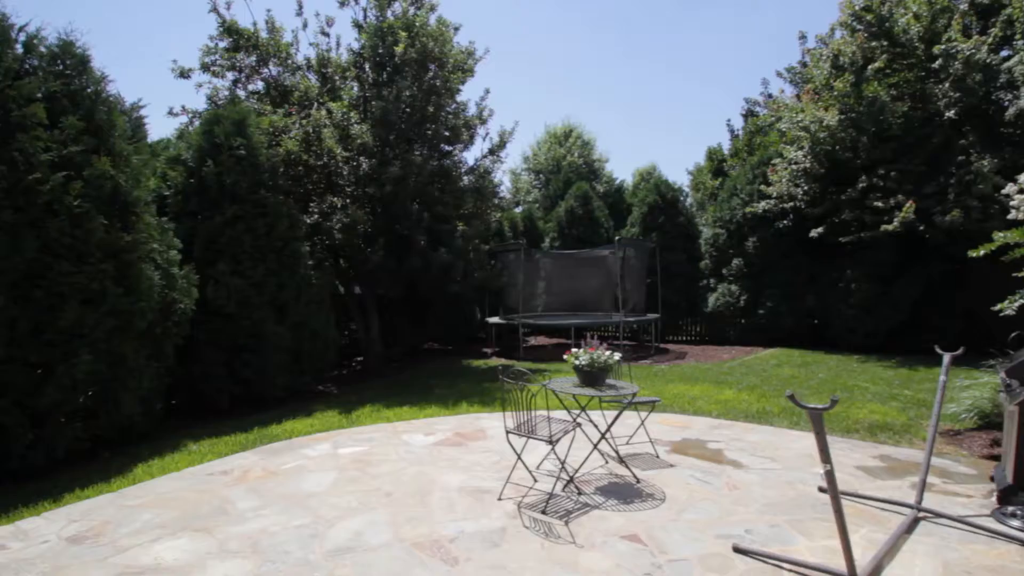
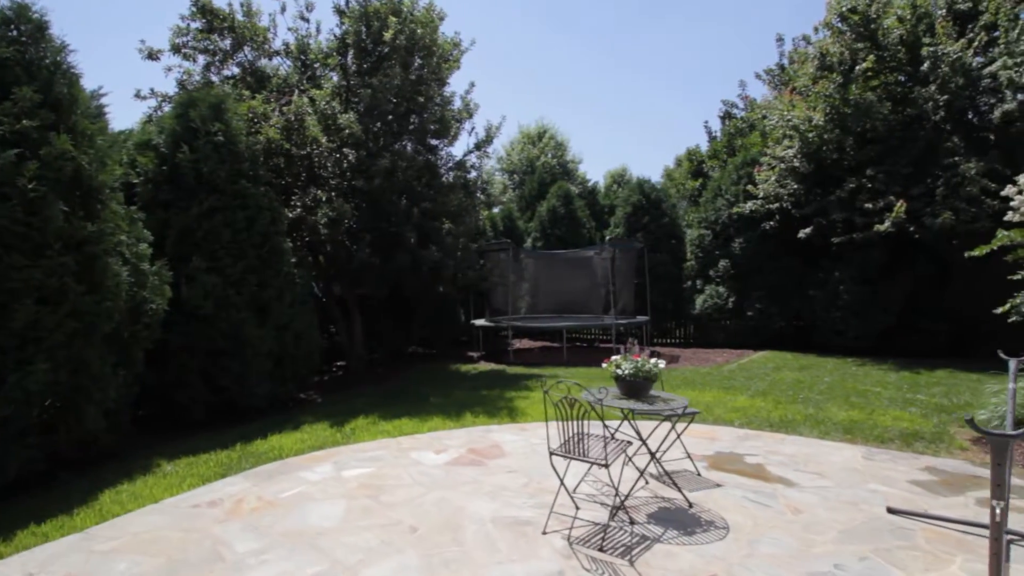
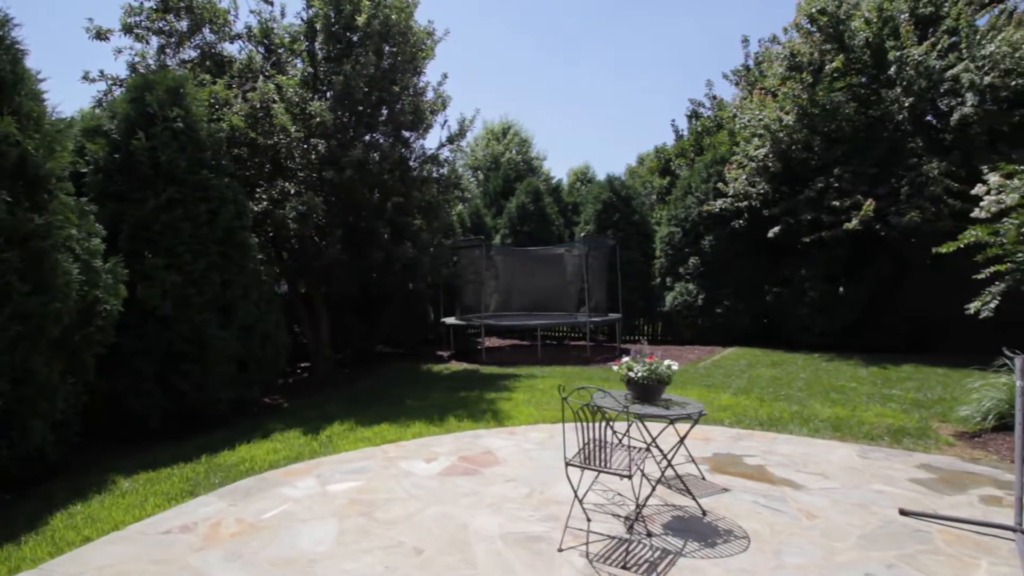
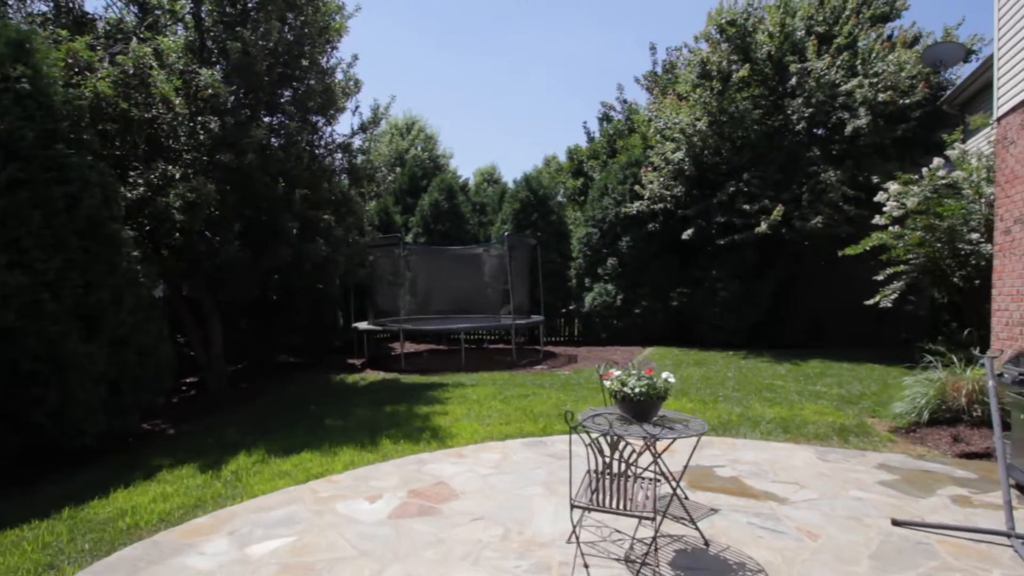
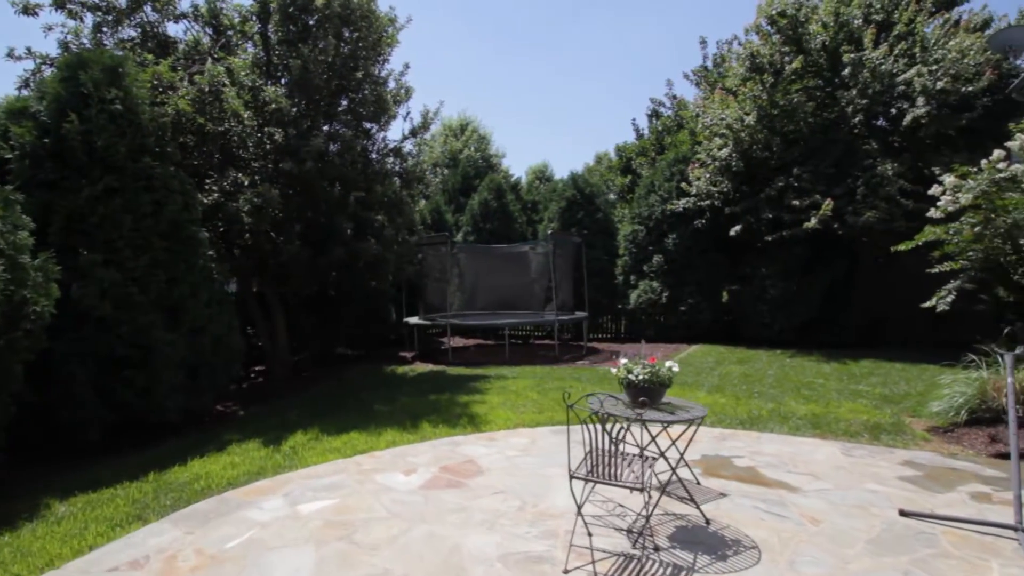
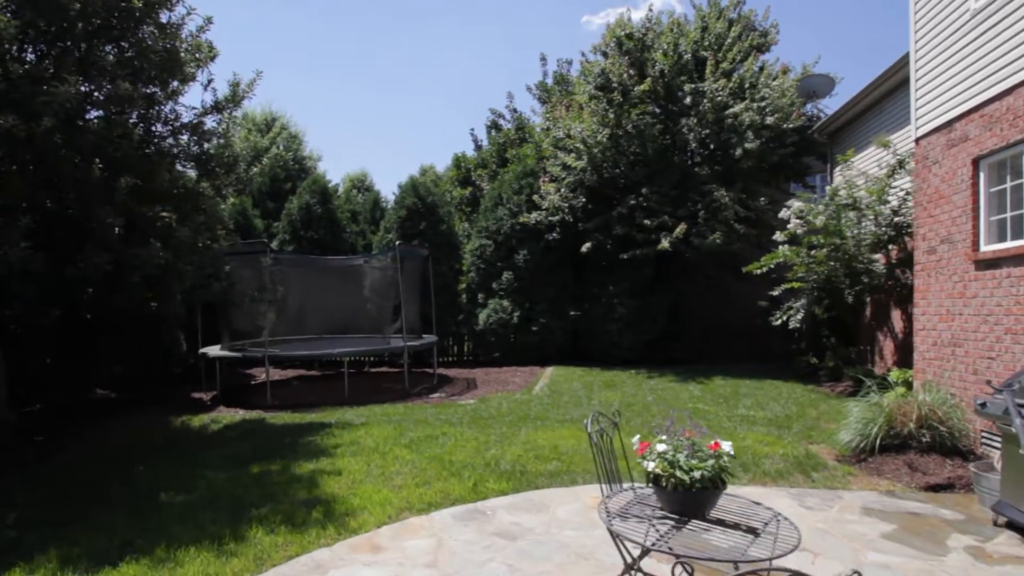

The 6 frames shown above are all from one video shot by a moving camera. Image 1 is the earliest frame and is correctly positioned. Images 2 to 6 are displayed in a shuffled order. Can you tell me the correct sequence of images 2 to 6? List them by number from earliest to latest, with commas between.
2, 3, 5, 4, 6
